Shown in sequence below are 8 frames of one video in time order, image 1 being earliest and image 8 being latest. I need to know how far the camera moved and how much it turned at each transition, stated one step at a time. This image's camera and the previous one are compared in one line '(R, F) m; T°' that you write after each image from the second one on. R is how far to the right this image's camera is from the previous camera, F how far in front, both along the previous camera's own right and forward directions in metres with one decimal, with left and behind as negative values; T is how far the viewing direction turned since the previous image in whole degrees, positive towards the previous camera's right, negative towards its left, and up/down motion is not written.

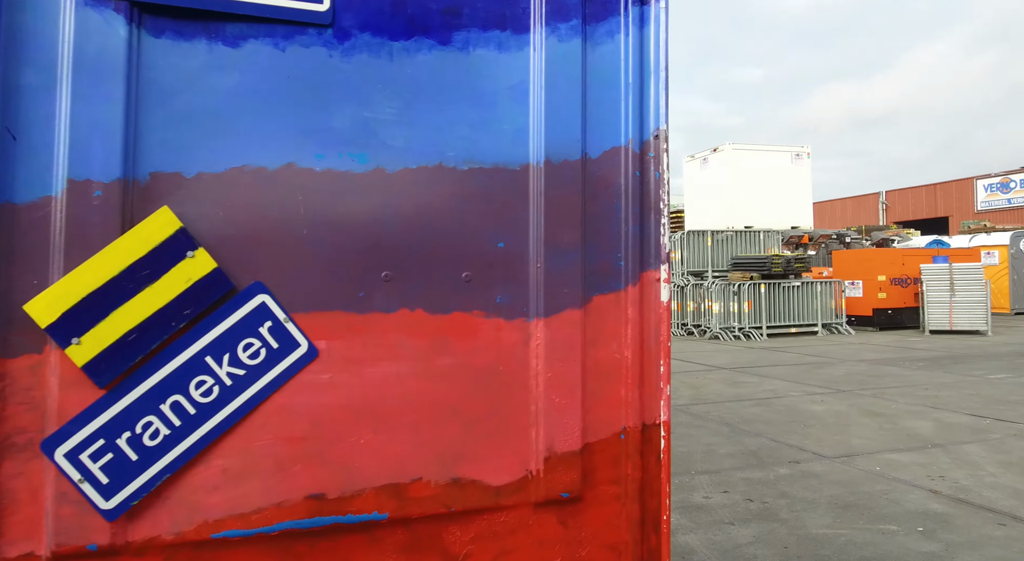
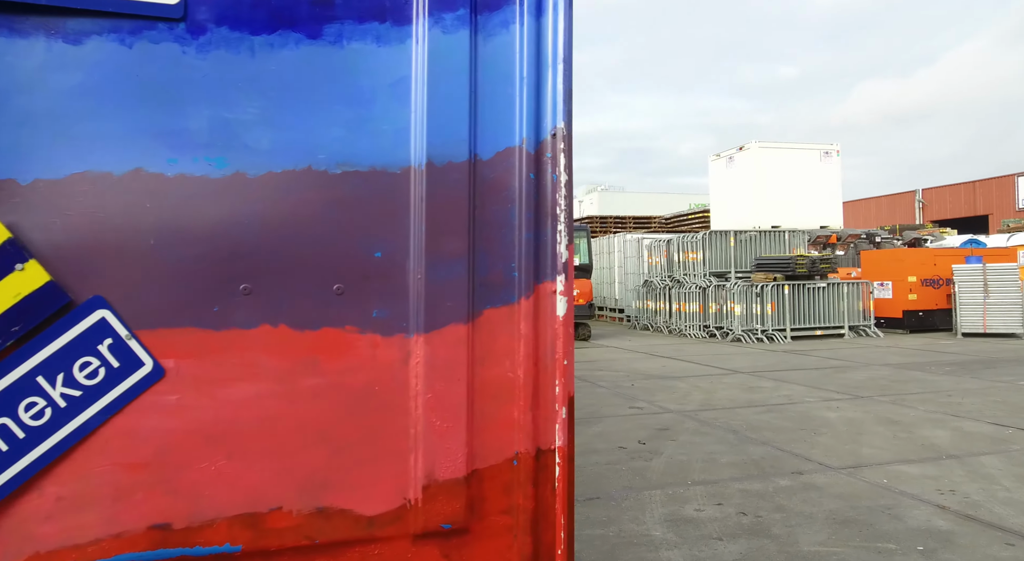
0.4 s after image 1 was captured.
(+0.3, +0.1) m; -2°
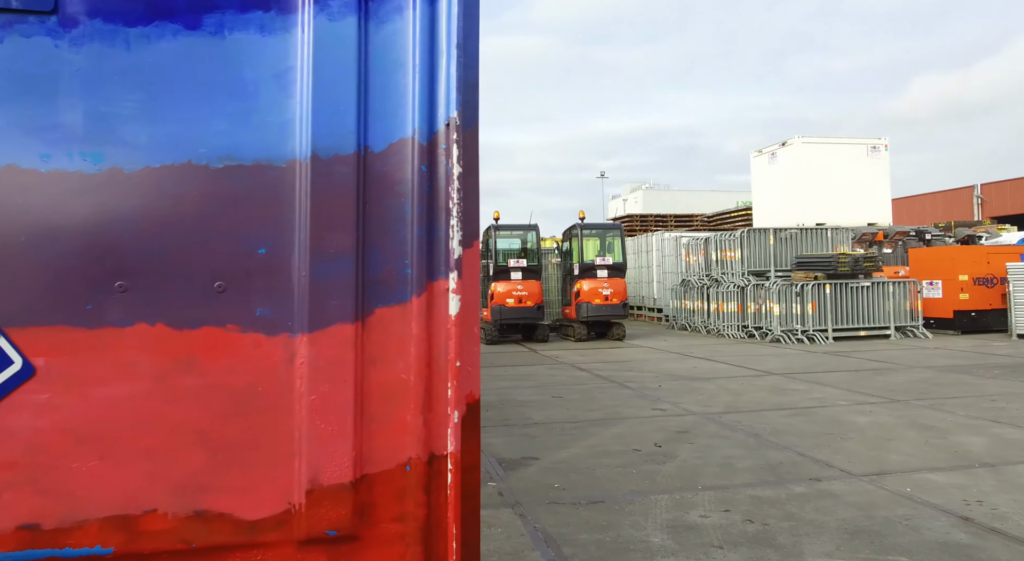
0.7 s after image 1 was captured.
(+0.3, +0.1) m; -4°
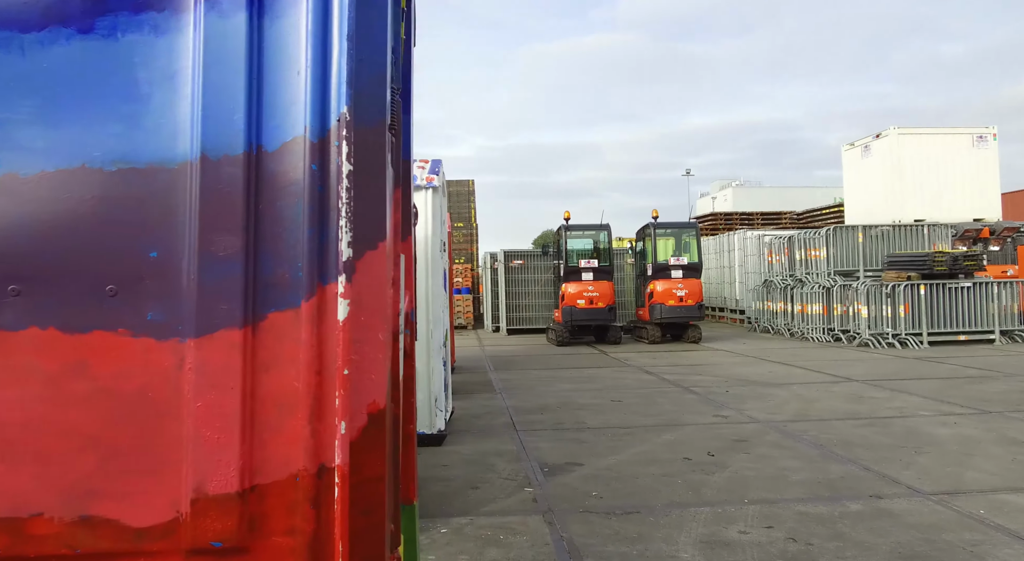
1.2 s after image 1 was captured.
(+0.3, +0.1) m; -7°
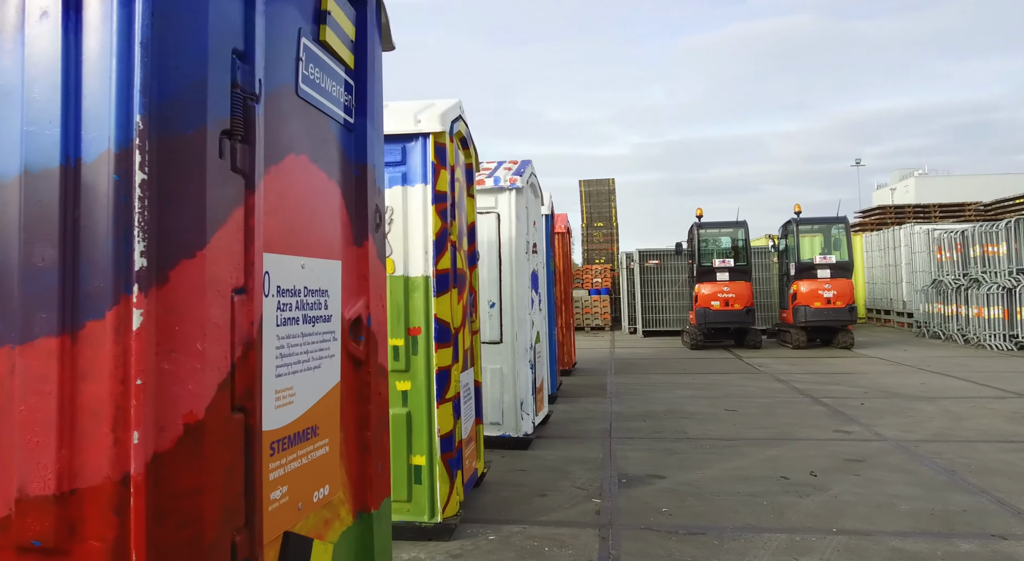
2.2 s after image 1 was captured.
(+0.6, +0.2) m; -13°
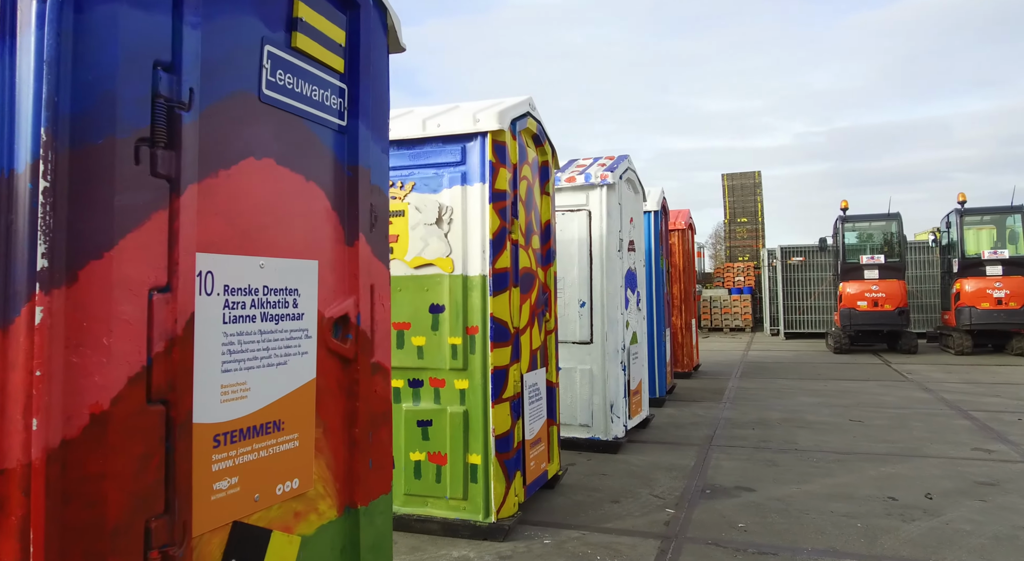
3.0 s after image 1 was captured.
(+0.5, +0.1) m; -12°
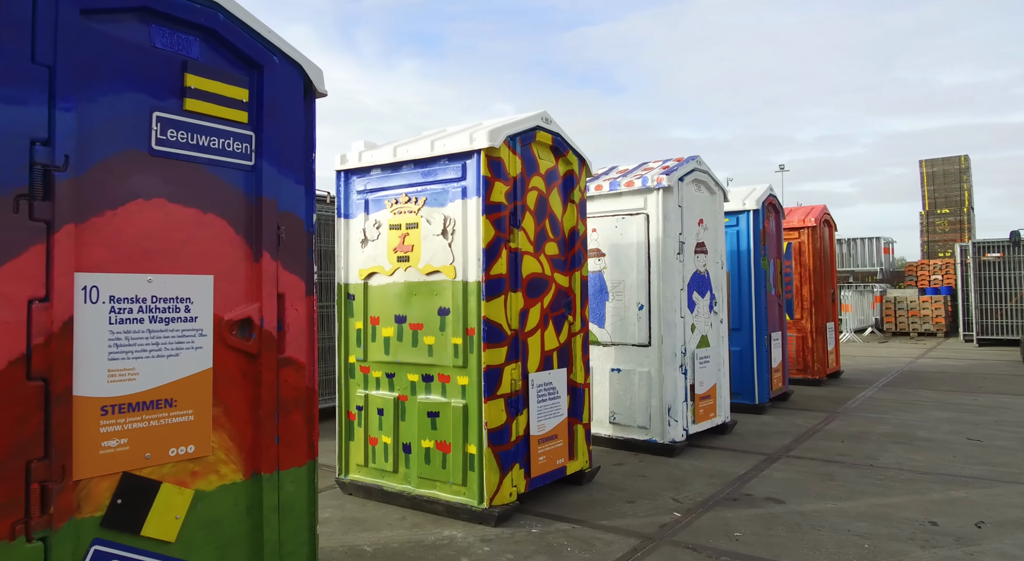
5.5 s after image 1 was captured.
(+1.2, -0.2) m; -15°
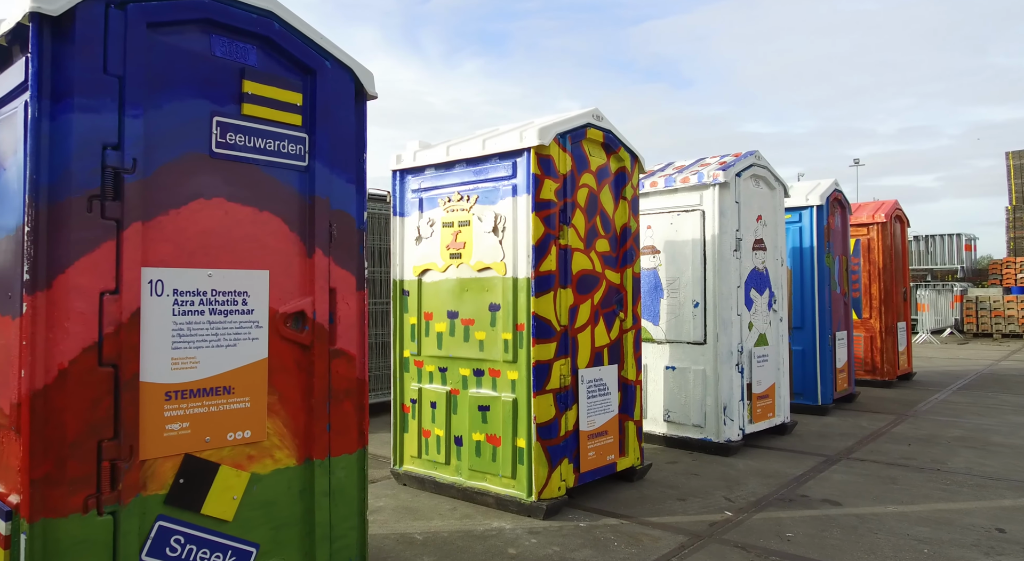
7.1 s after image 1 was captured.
(+0.1, 0.0) m; -5°
